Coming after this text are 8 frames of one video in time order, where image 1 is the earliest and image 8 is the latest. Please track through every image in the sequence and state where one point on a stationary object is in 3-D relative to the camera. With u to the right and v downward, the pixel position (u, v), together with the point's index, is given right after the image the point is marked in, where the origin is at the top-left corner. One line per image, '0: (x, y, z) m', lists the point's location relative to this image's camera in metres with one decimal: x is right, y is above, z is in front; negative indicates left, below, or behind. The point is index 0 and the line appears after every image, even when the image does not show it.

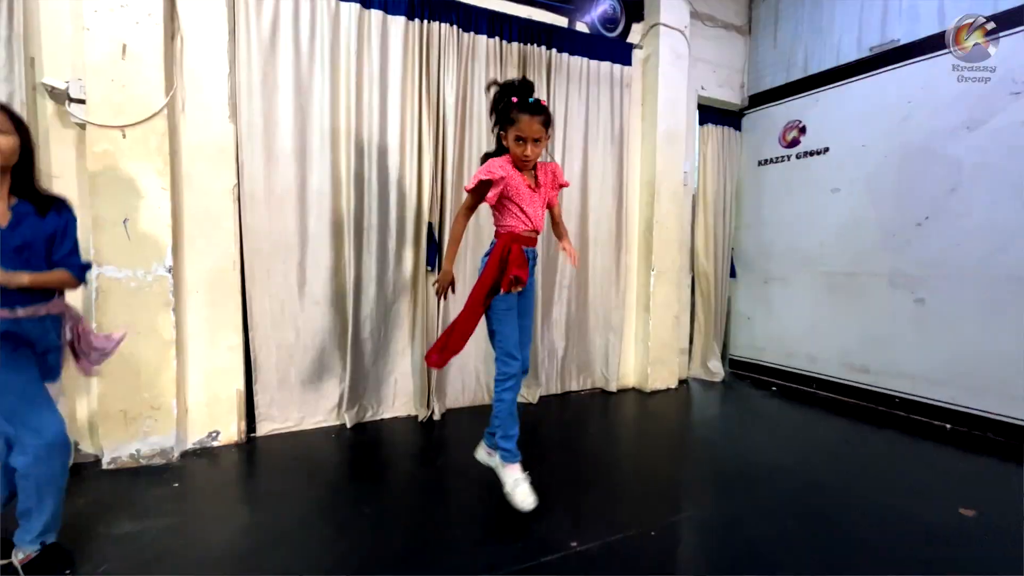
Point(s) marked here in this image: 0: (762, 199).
0: (+1.9, +0.7, +3.6) m
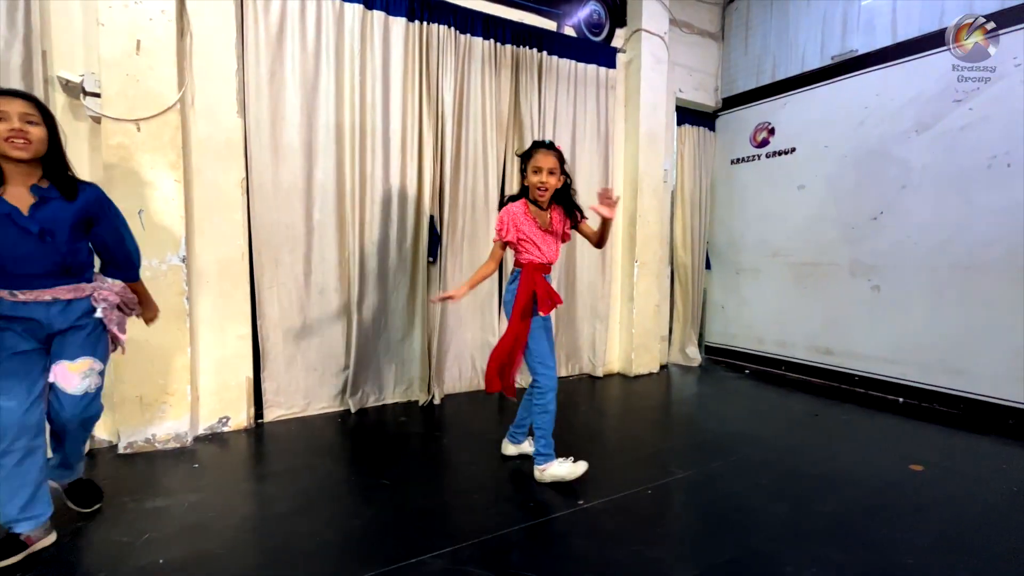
0: (+1.8, +0.8, +3.8) m
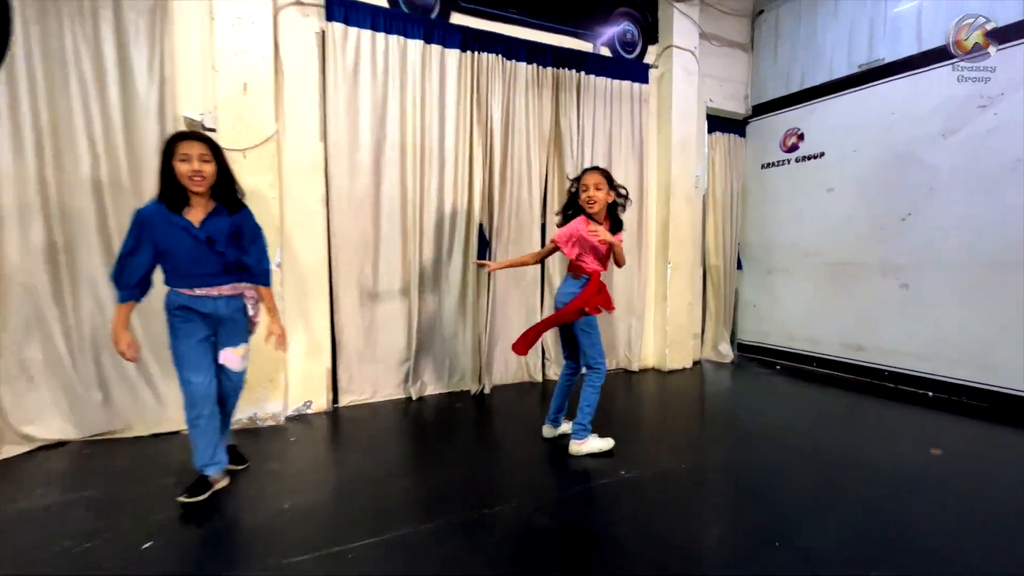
0: (+2.2, +0.8, +4.0) m
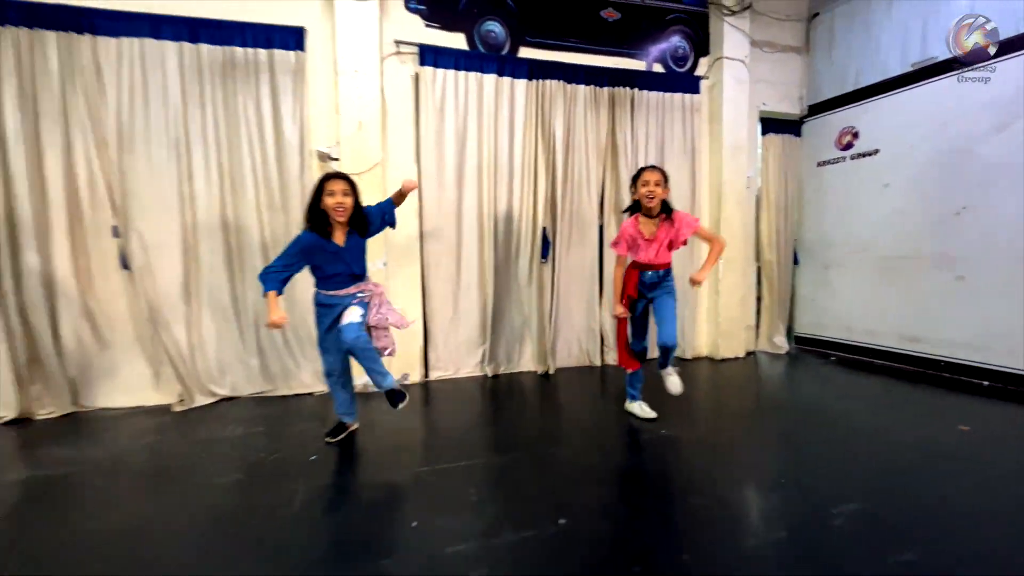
0: (+2.7, +0.8, +4.1) m
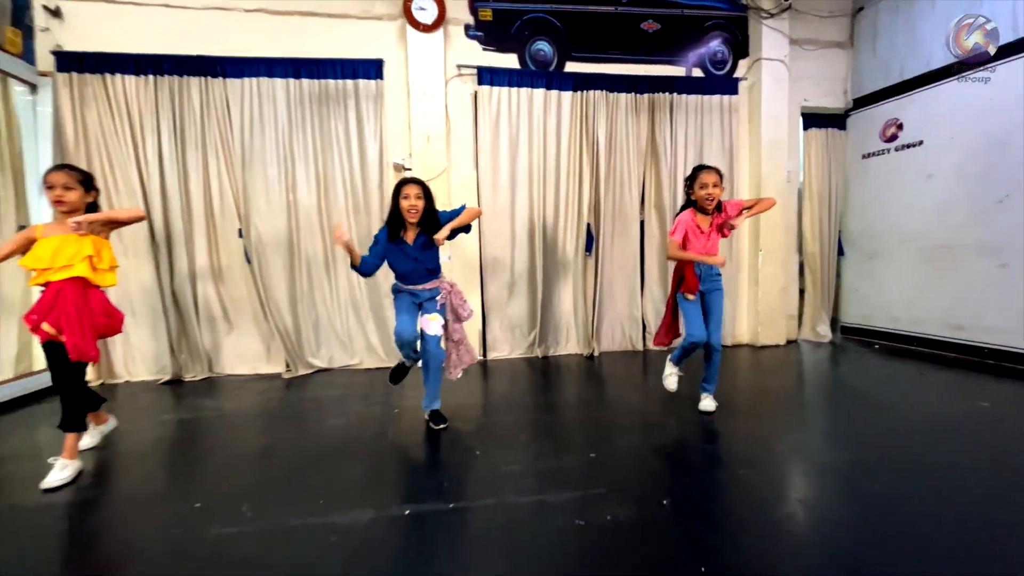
0: (+3.2, +0.9, +4.2) m
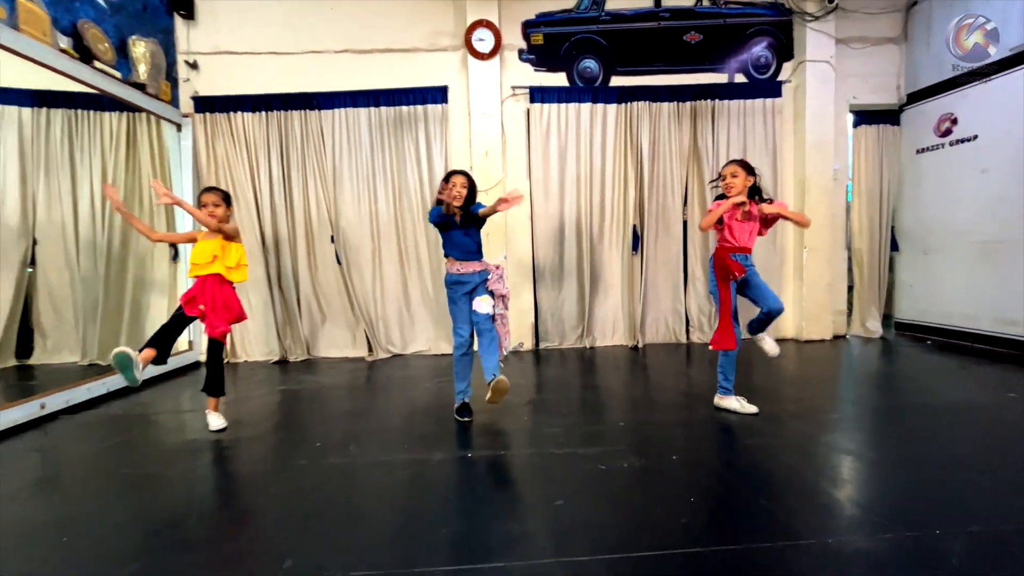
0: (+3.7, +0.9, +4.2) m
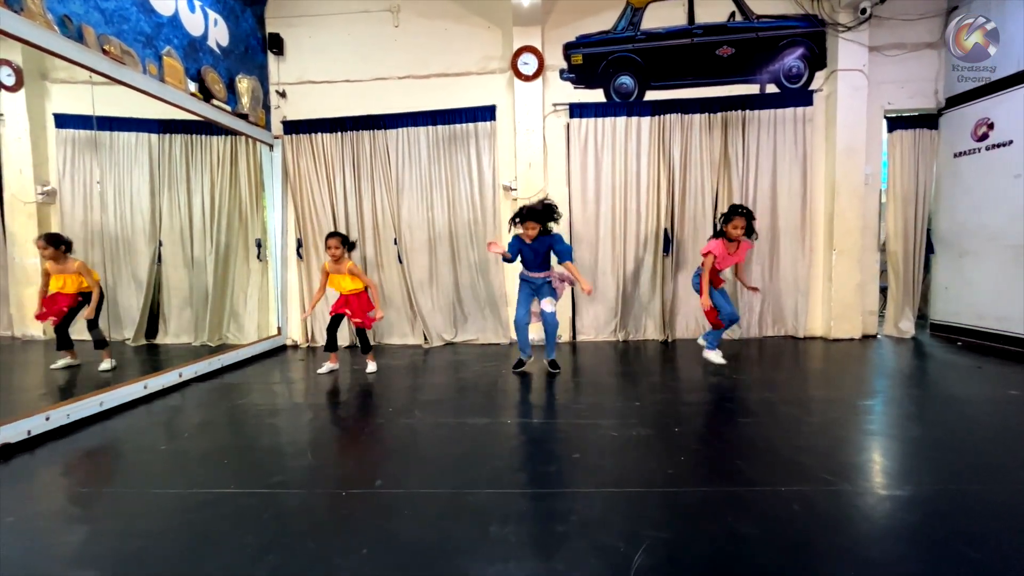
0: (+4.0, +0.9, +4.2) m
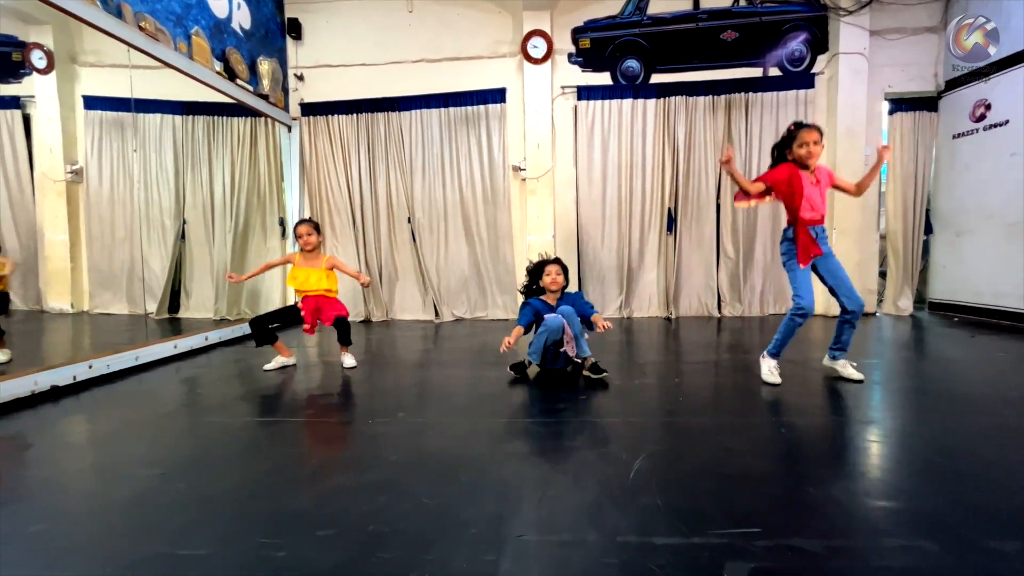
0: (+4.1, +1.1, +4.3) m
